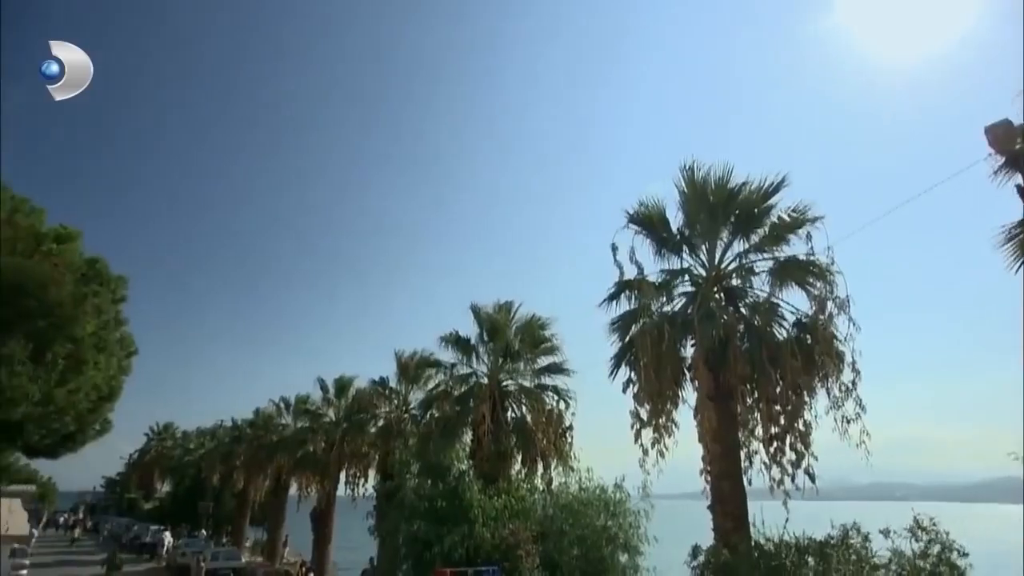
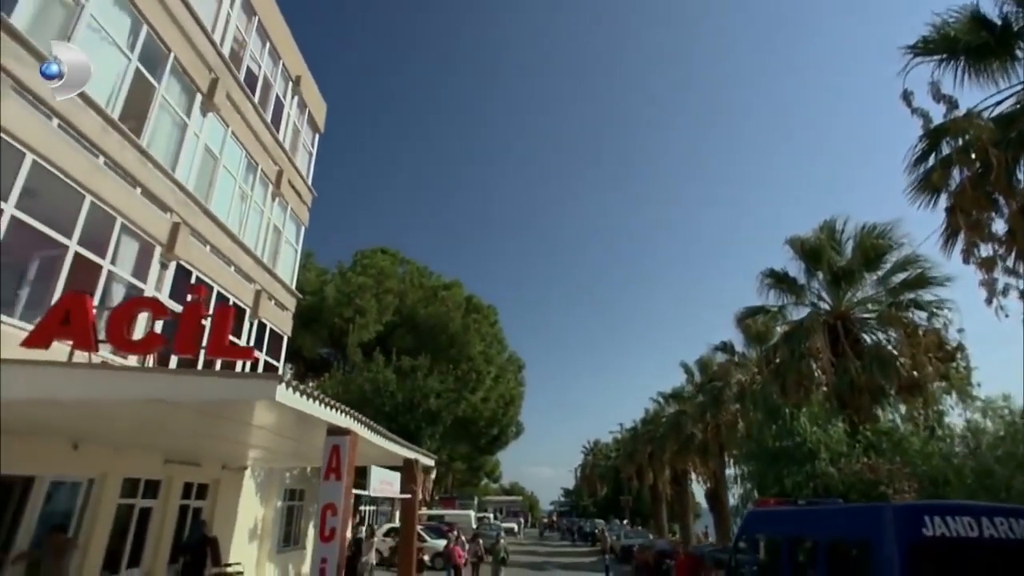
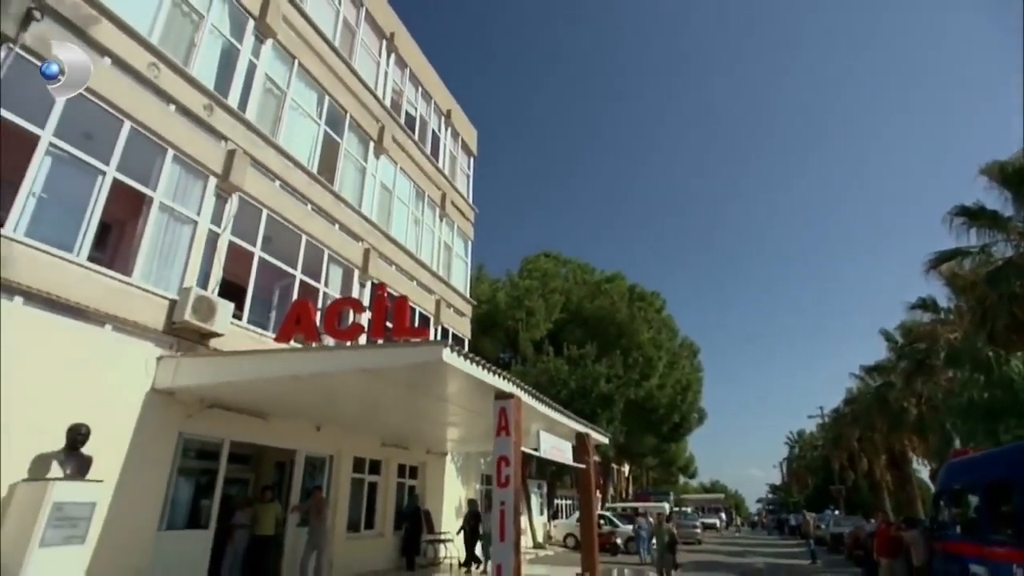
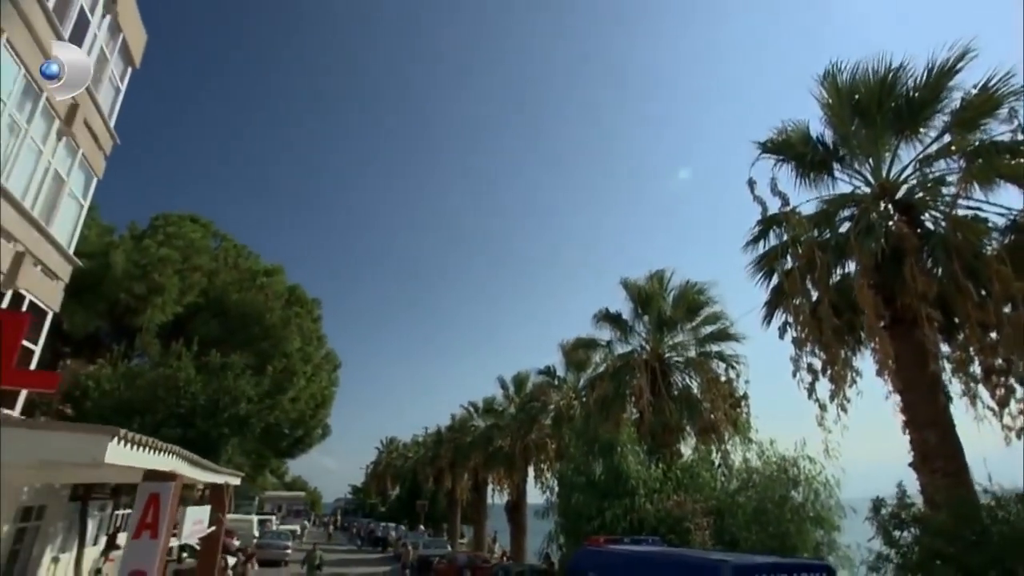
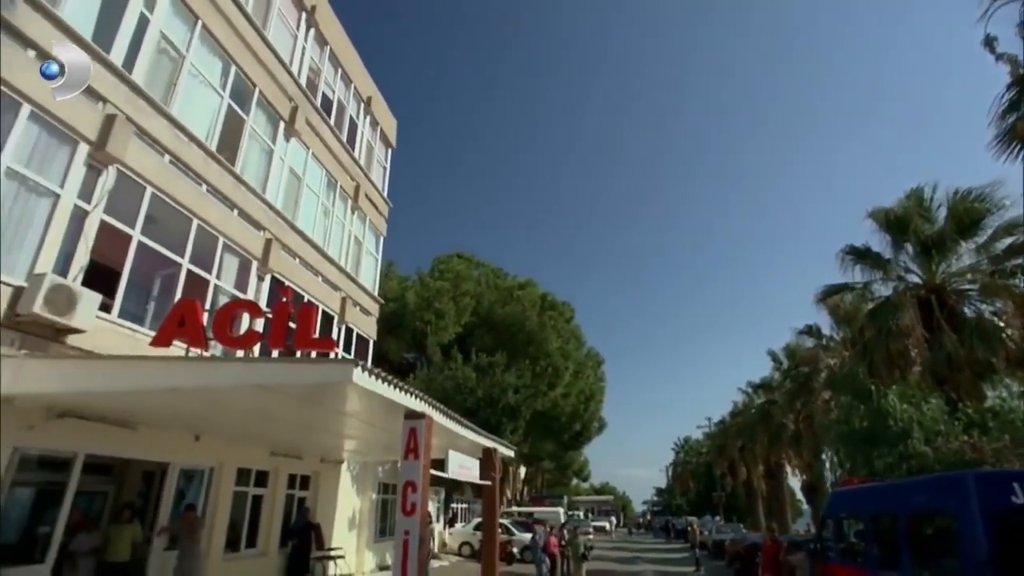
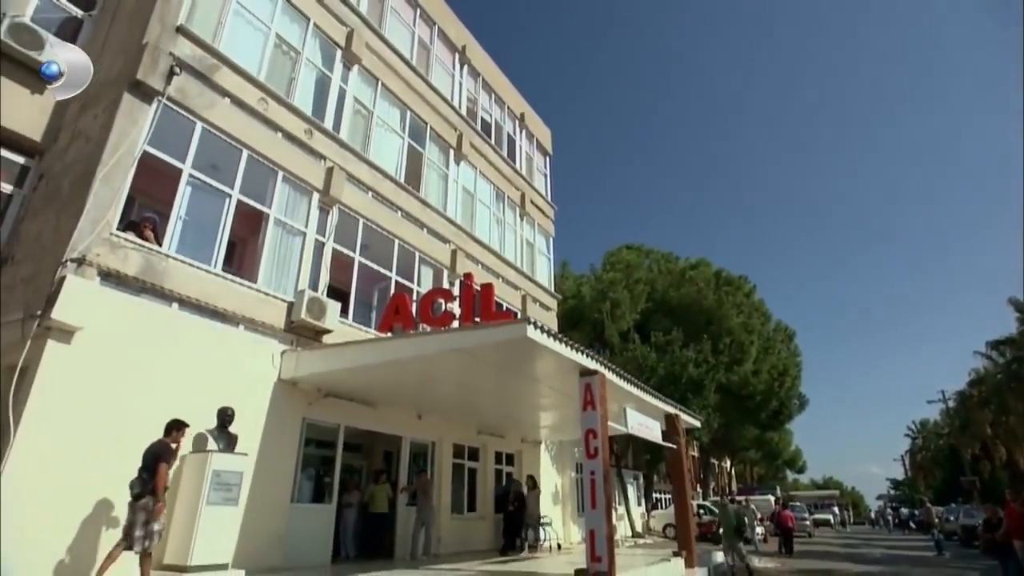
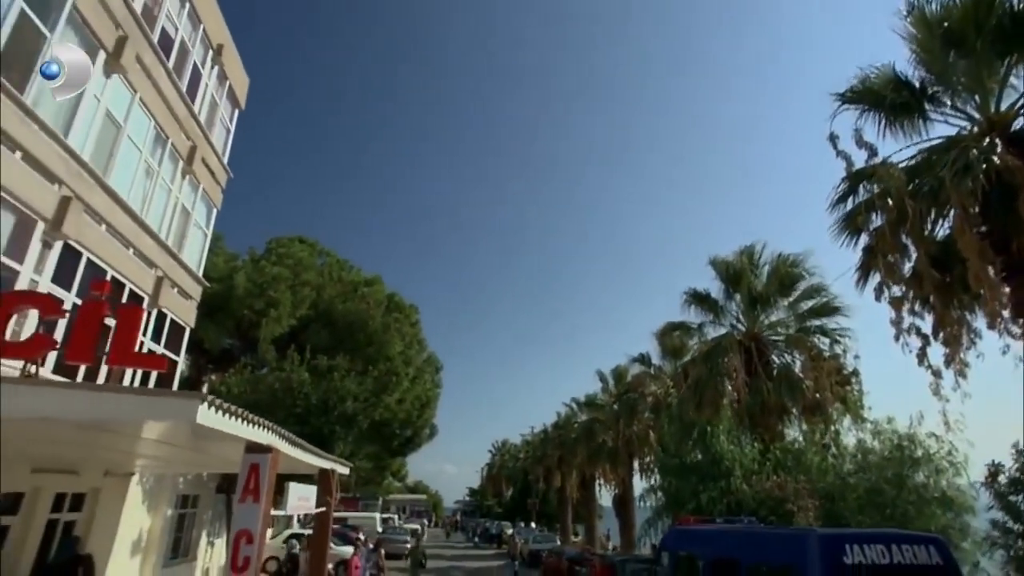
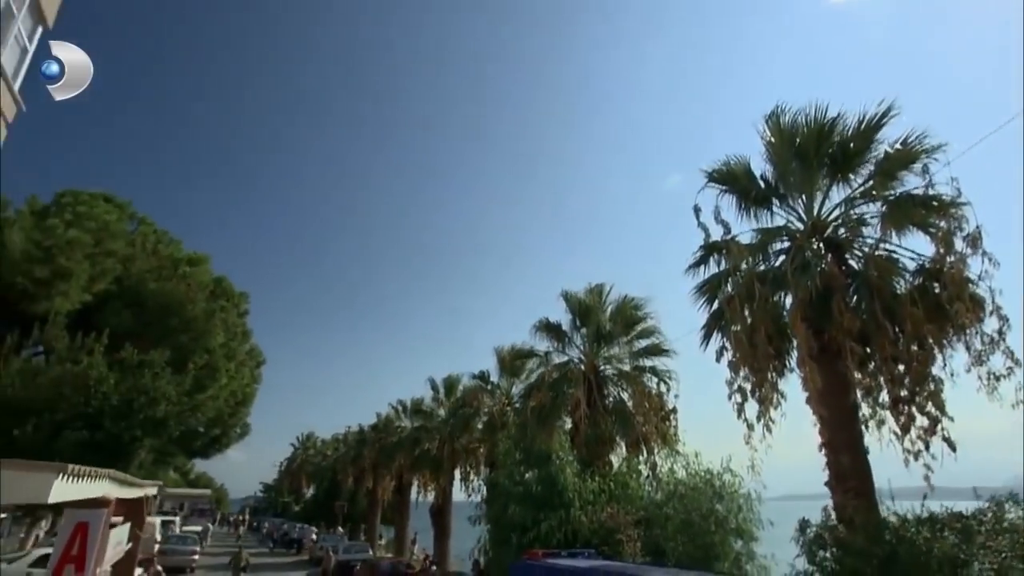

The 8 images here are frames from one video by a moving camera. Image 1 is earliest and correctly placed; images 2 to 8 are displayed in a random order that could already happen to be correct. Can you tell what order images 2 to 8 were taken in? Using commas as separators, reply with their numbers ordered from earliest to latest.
8, 4, 7, 2, 5, 3, 6
